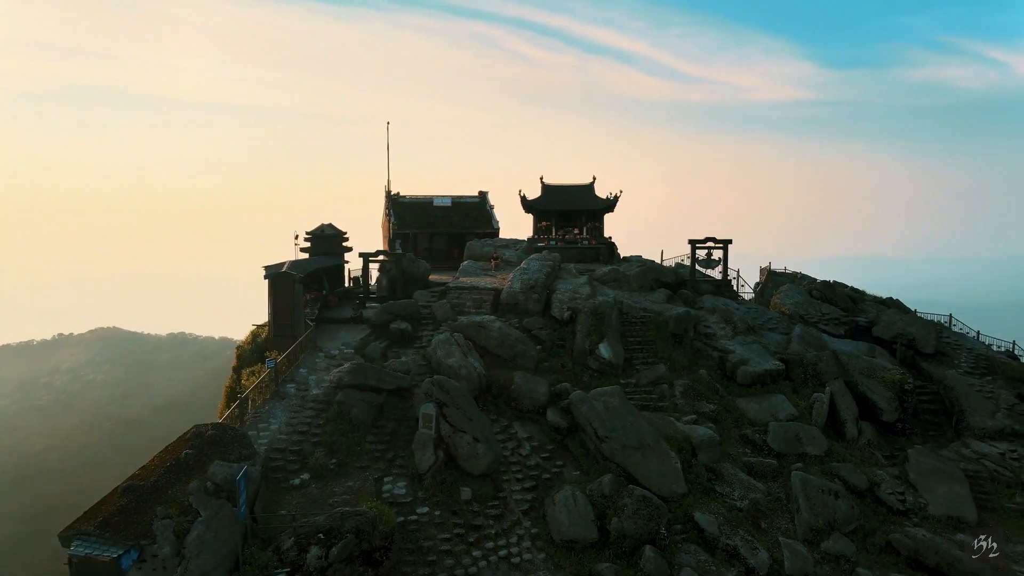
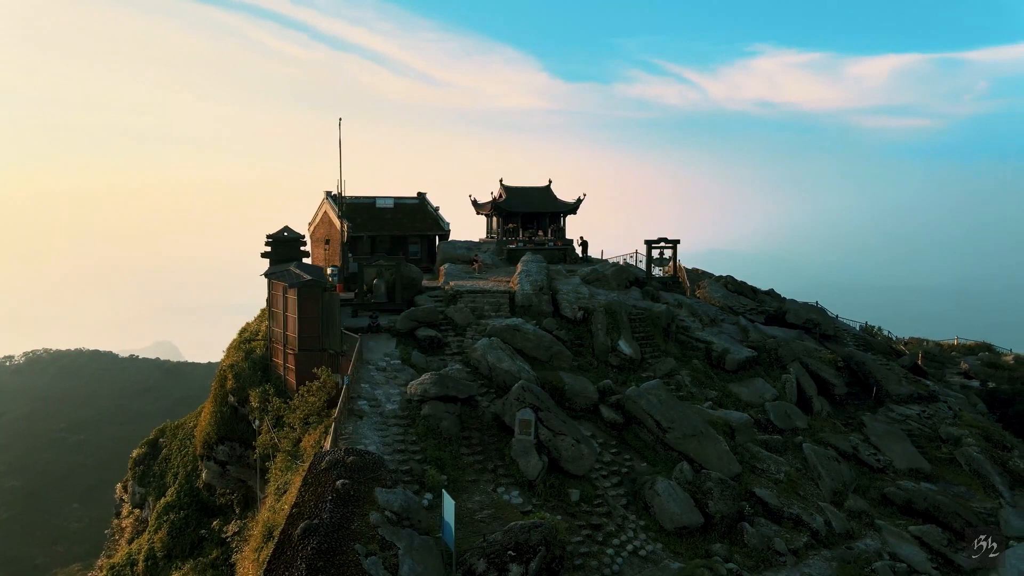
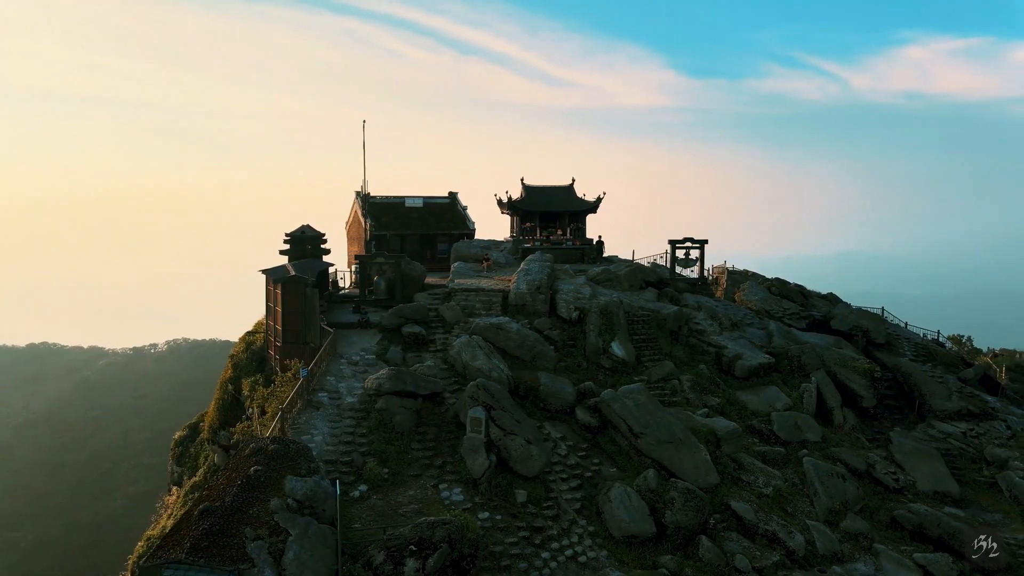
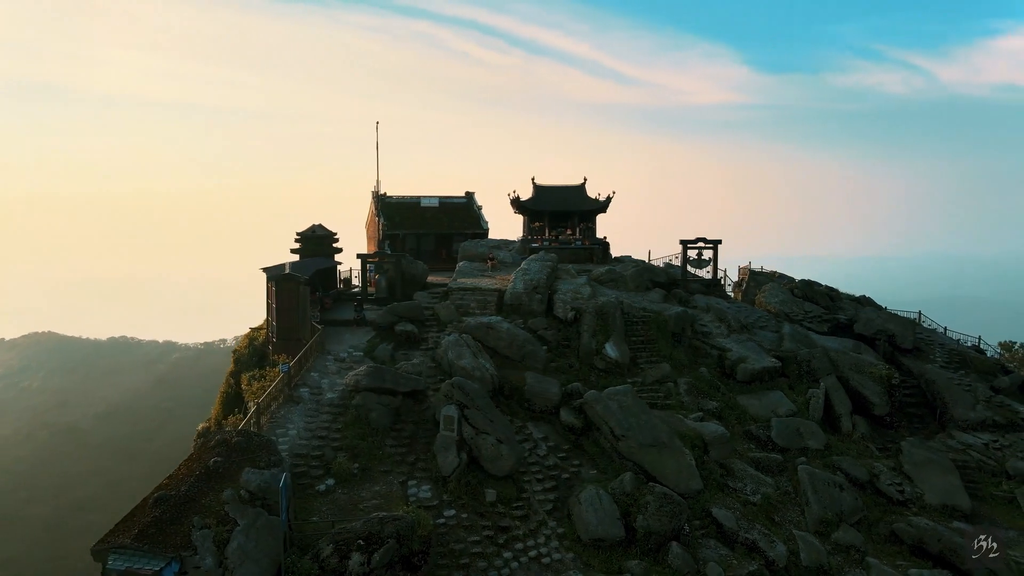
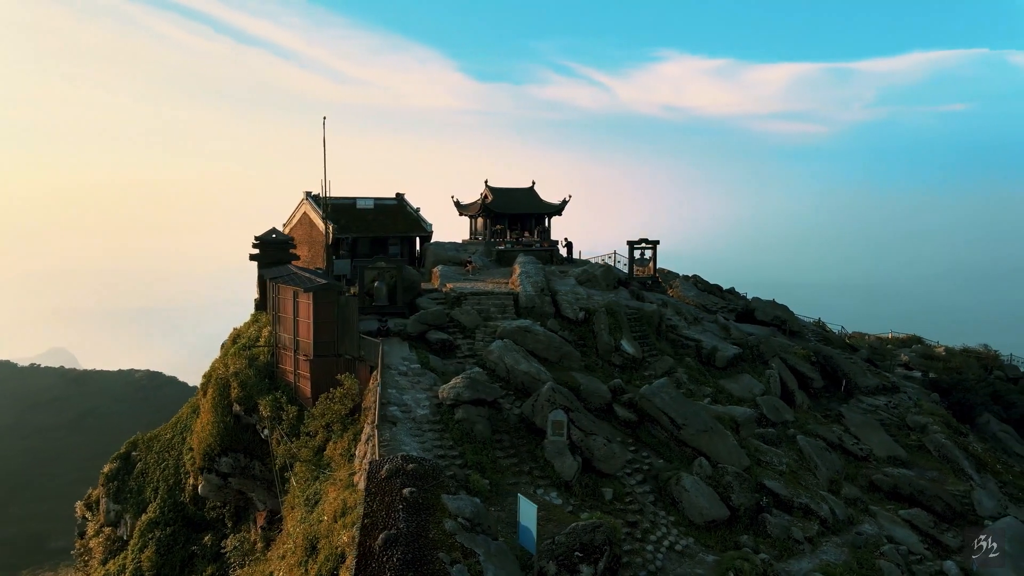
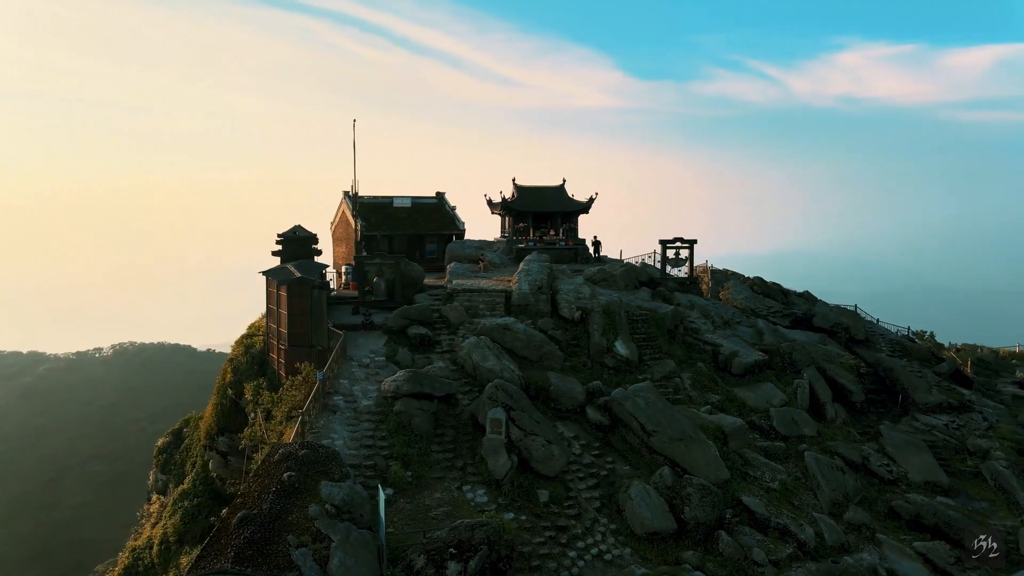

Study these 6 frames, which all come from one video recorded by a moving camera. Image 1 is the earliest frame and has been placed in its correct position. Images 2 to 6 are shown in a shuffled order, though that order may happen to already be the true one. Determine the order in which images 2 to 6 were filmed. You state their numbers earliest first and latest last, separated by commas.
4, 3, 6, 2, 5
